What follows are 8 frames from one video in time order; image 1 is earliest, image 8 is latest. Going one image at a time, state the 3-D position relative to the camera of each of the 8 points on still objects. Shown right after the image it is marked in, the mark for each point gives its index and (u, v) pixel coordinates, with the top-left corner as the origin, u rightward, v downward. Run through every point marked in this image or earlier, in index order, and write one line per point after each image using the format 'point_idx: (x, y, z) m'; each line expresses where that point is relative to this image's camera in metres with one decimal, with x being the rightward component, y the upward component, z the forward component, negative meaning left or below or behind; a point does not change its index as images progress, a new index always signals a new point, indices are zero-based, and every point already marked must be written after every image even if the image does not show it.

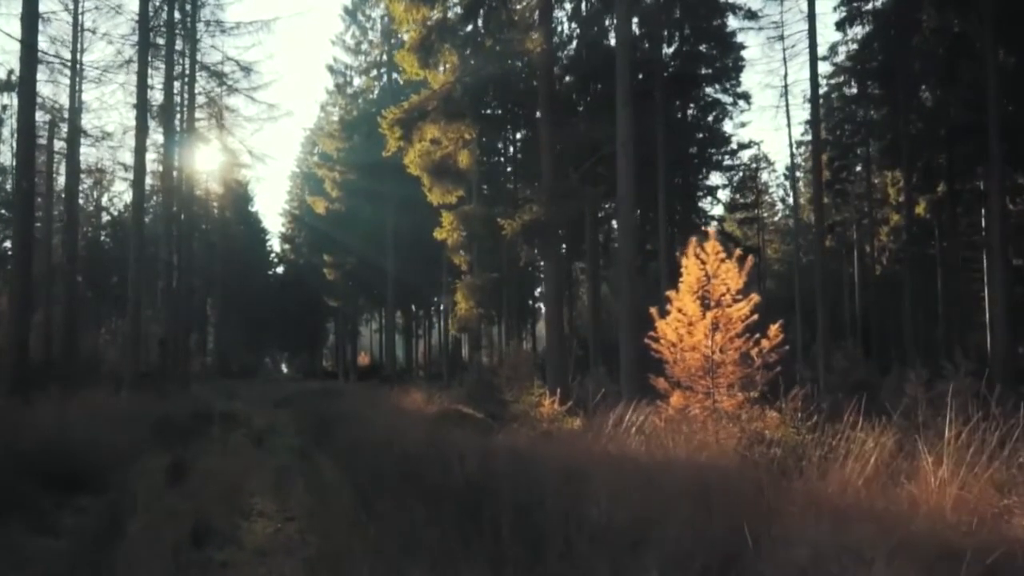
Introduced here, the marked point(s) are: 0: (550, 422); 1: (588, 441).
0: (+0.4, -1.5, +12.4) m
1: (+0.6, -1.3, +9.8) m
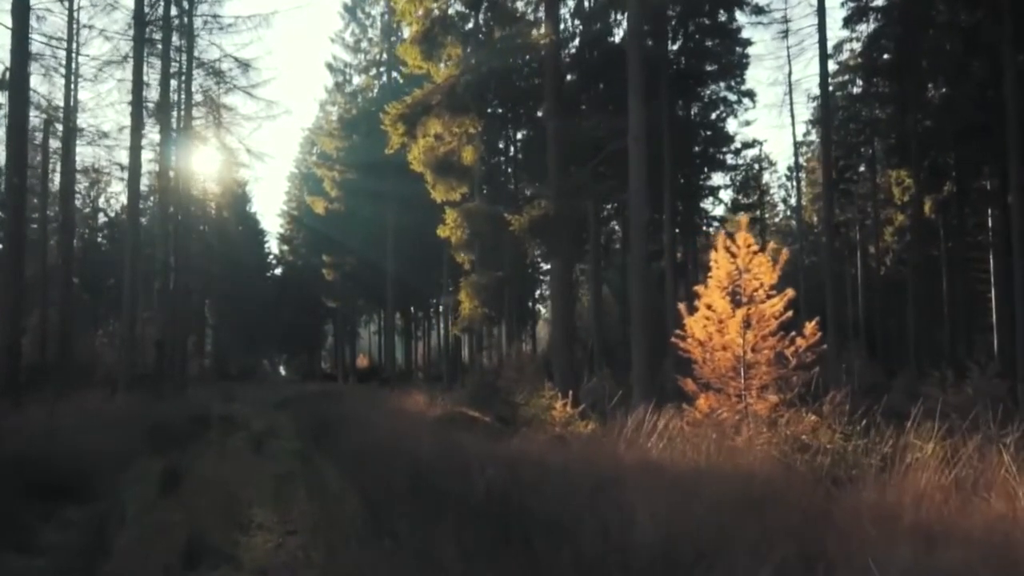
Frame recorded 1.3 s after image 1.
0: (+0.5, -1.4, +11.8) m
1: (+0.7, -1.3, +9.2) m
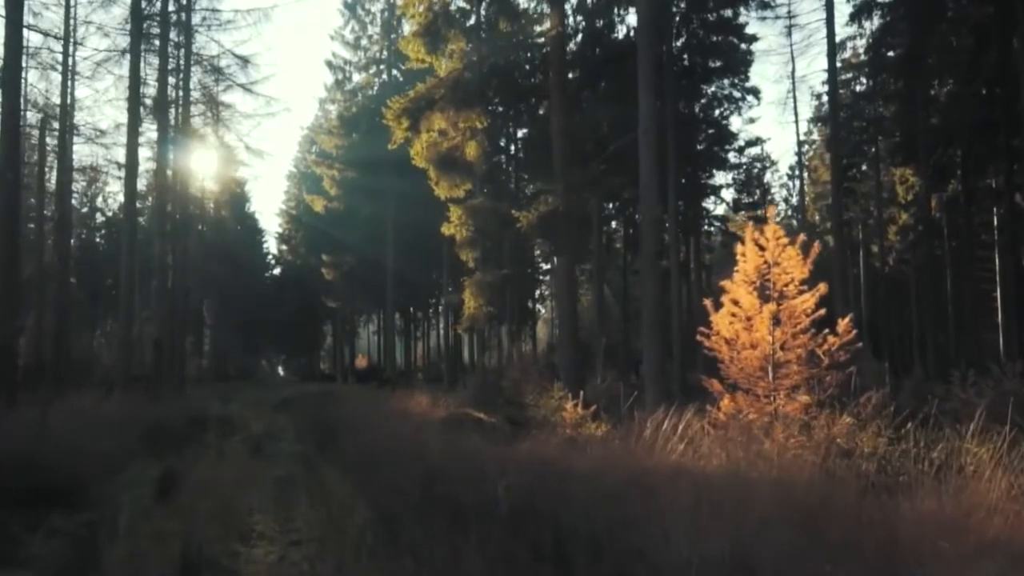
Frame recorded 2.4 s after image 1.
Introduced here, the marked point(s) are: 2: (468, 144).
0: (+0.6, -1.4, +11.4) m
1: (+0.8, -1.3, +8.8) m
2: (-0.8, +2.5, +19.3) m
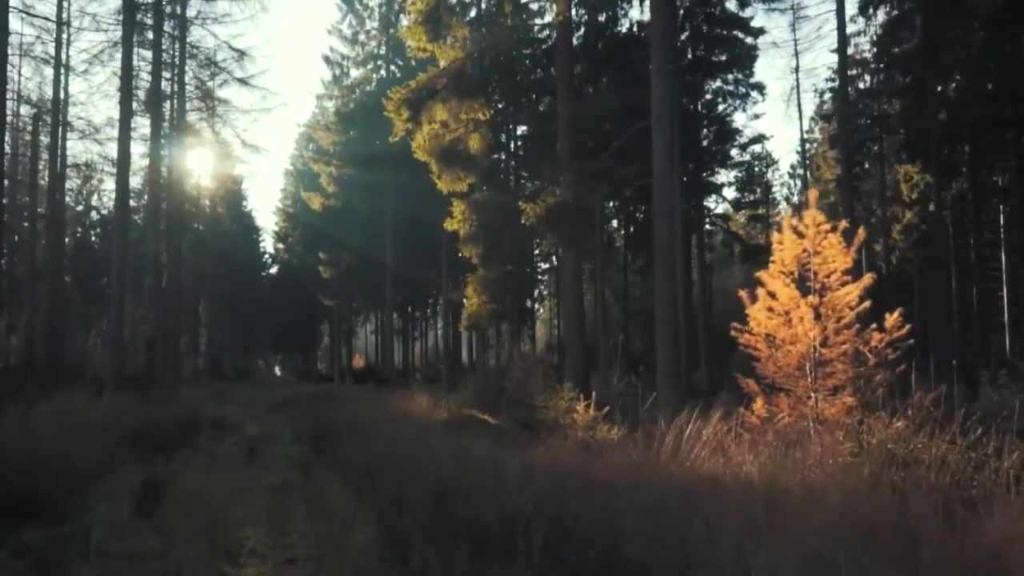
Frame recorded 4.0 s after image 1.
0: (+0.7, -1.3, +10.8) m
1: (+0.9, -1.2, +8.2) m
2: (-0.7, +2.5, +18.6) m
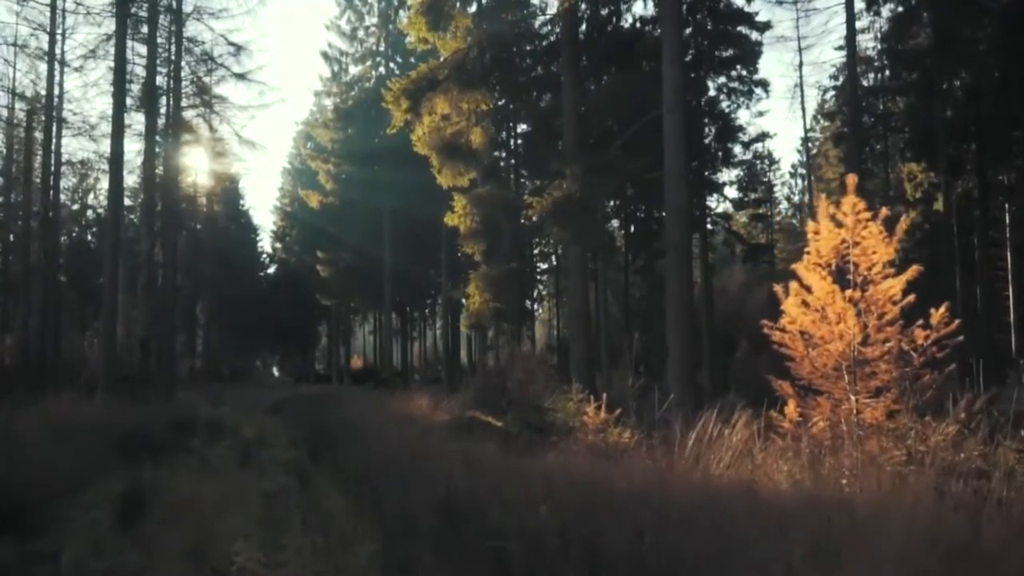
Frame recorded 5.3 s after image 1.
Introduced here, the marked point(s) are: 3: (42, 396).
0: (+0.8, -1.3, +10.2) m
1: (+1.0, -1.2, +7.6) m
2: (-0.6, +2.5, +18.1) m
3: (-7.9, -1.8, +18.7) m
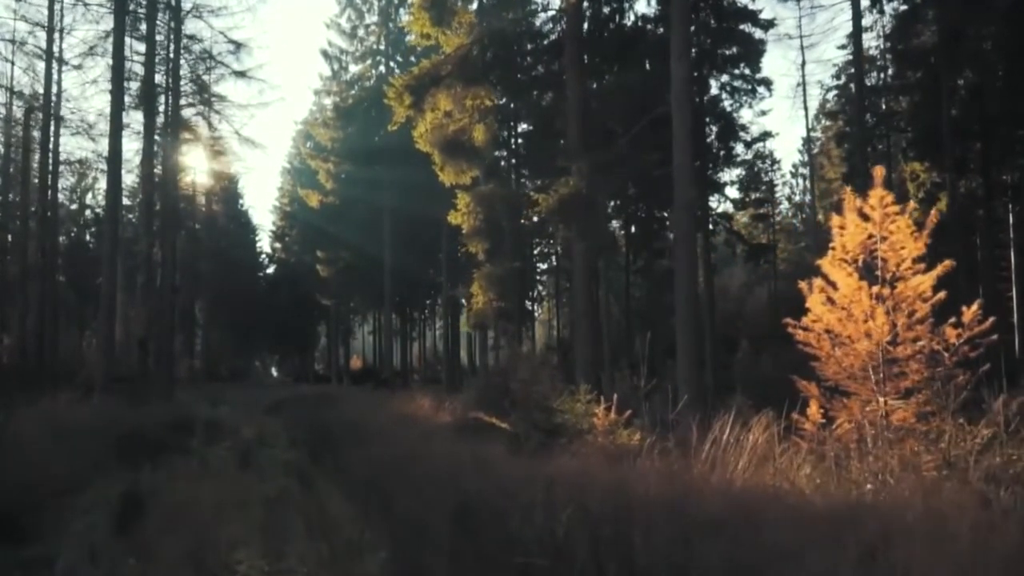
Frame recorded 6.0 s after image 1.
0: (+0.9, -1.3, +10.0) m
1: (+1.1, -1.2, +7.4) m
2: (-0.6, +2.6, +17.9) m
3: (-7.8, -1.8, +18.4) m
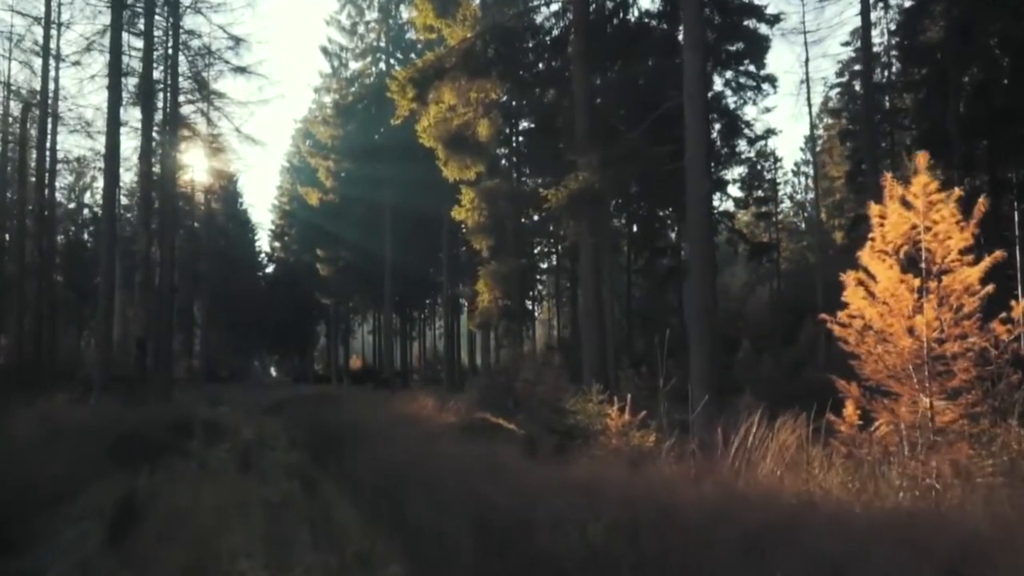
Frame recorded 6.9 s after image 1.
0: (+1.0, -1.3, +9.6) m
1: (+1.2, -1.1, +7.0) m
2: (-0.5, +2.6, +17.5) m
3: (-7.7, -1.8, +18.0) m
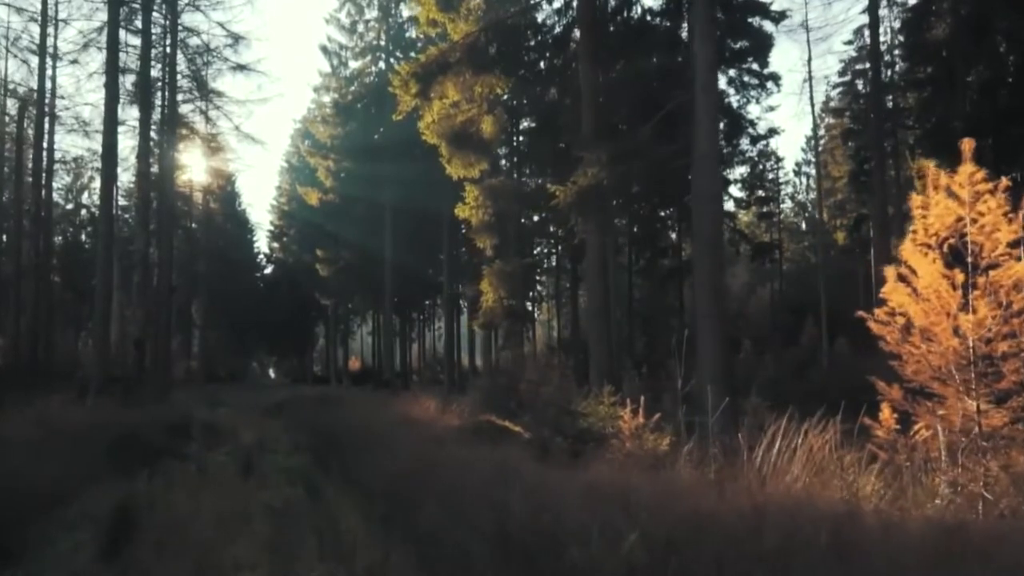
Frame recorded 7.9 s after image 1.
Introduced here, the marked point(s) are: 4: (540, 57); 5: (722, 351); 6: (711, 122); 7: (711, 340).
0: (+1.0, -1.2, +9.3) m
1: (+1.3, -1.1, +6.7) m
2: (-0.4, +2.6, +17.1) m
3: (-7.7, -1.8, +17.7) m
4: (+0.6, +3.8, +17.6) m
5: (+2.4, -0.7, +12.9) m
6: (+2.3, +1.9, +13.1) m
7: (+2.3, -0.6, +12.8) m
